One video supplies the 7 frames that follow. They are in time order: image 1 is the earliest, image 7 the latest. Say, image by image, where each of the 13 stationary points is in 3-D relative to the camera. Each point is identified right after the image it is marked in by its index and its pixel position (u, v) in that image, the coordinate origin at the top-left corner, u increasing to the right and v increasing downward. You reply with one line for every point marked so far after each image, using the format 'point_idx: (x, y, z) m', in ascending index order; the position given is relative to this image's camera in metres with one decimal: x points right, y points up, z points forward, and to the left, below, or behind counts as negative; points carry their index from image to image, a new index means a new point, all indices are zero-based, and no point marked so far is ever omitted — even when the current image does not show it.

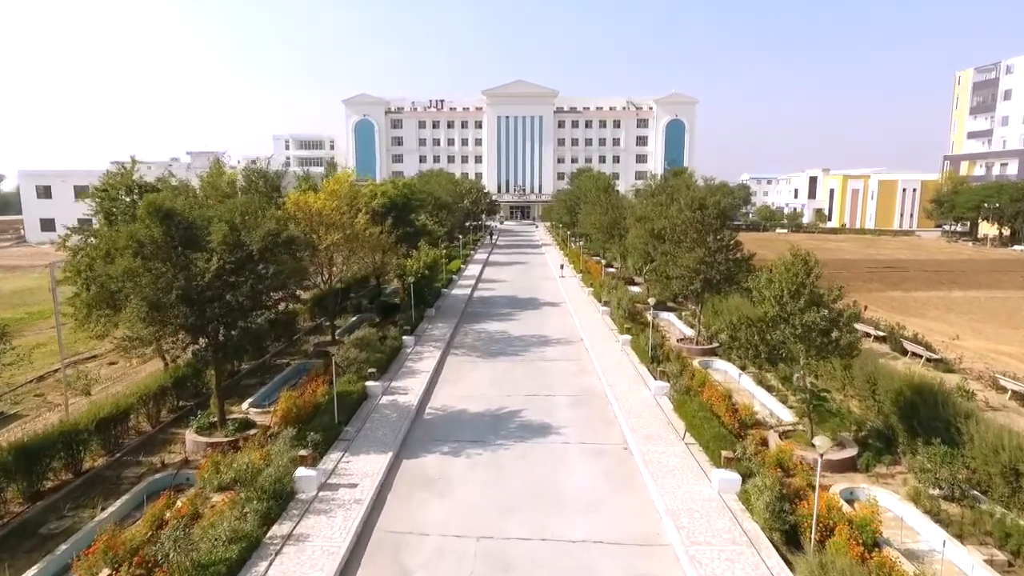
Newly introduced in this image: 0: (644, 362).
0: (+3.4, -1.9, +16.2) m
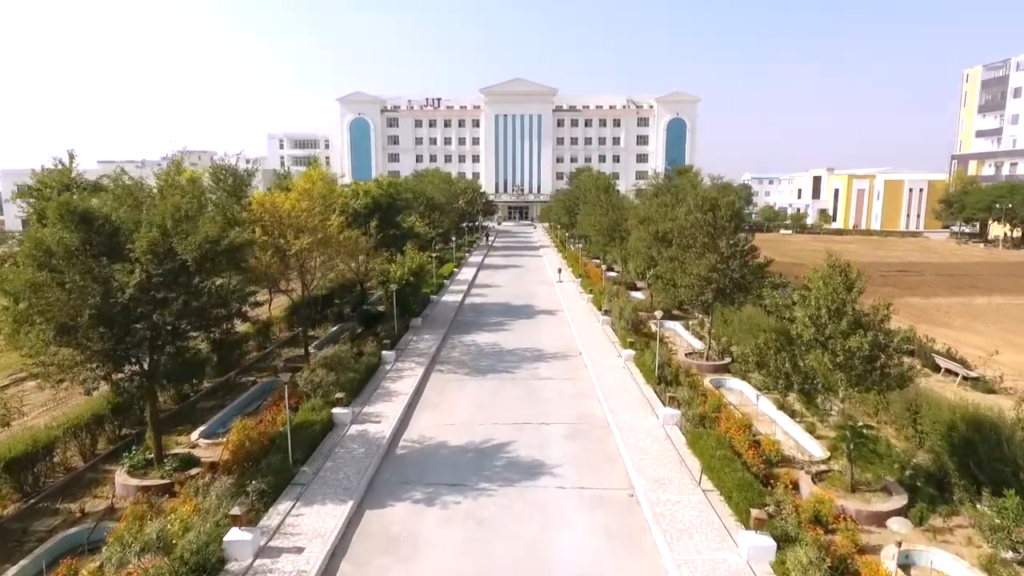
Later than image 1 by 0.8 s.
0: (+3.2, -2.2, +14.4) m
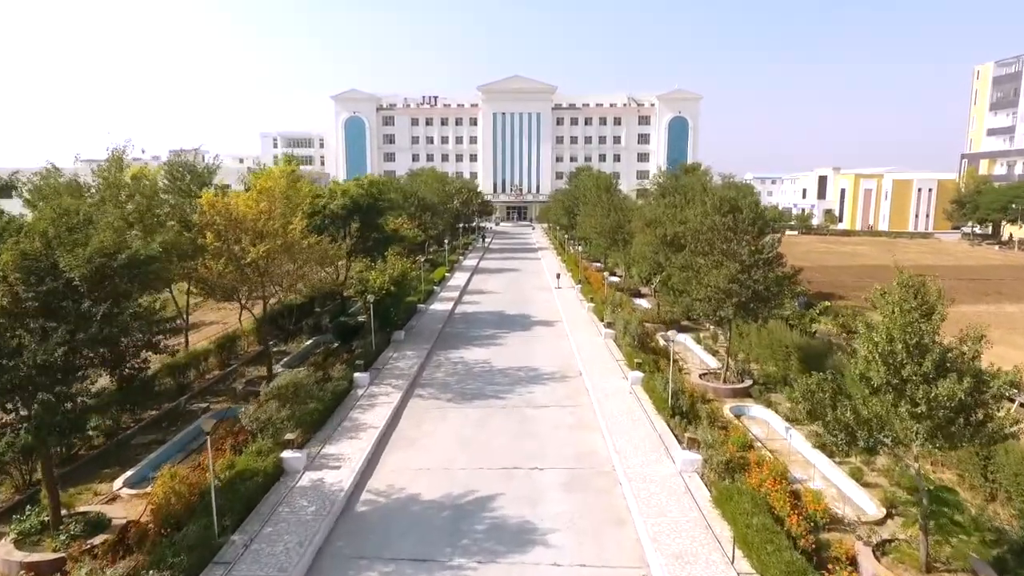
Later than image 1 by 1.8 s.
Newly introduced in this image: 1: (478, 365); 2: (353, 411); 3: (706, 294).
0: (+2.9, -2.5, +12.3) m
1: (-0.9, -2.1, +16.9) m
2: (-3.2, -2.5, +12.9) m
3: (+4.4, -0.1, +14.3) m
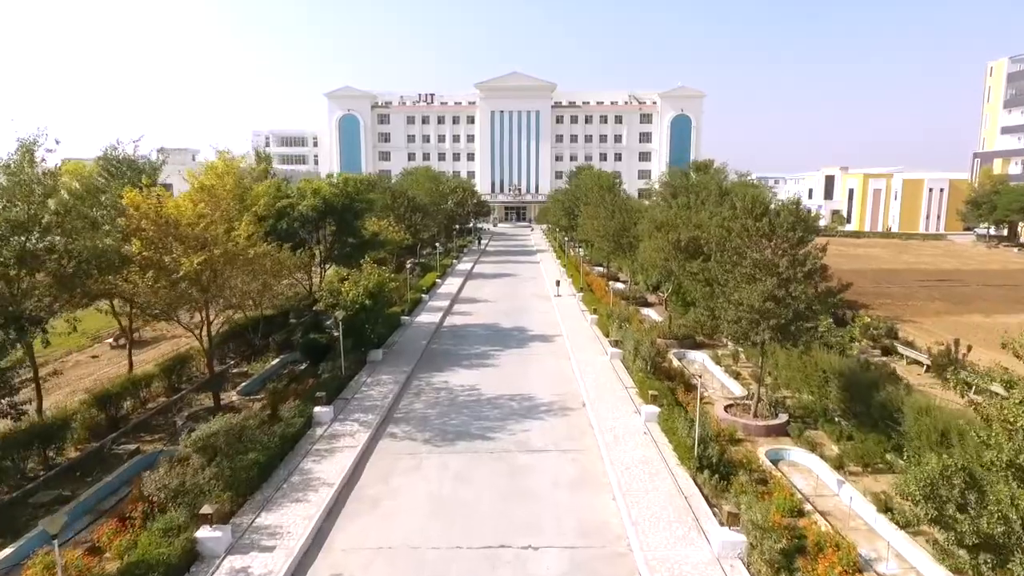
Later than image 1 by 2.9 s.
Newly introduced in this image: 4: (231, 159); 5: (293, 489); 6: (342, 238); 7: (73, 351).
0: (+2.8, -2.8, +9.9) m
1: (-1.1, -2.4, +14.5) m
2: (-3.4, -2.8, +10.5) m
3: (+4.2, -0.4, +11.9) m
4: (-7.1, +3.2, +16.0) m
5: (-3.3, -3.0, +9.5) m
6: (-5.1, +1.5, +18.8) m
7: (-12.9, -1.8, +18.6) m
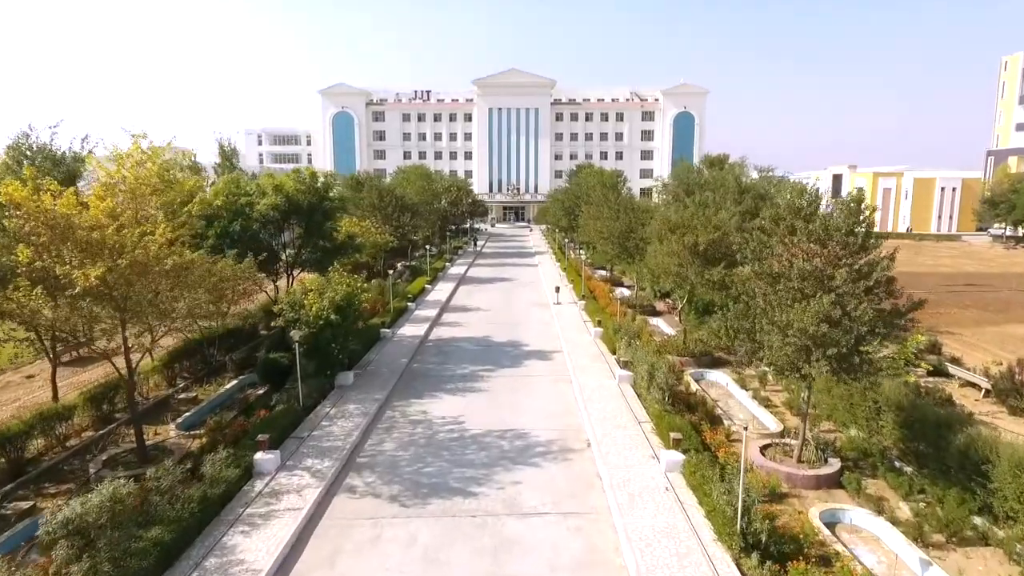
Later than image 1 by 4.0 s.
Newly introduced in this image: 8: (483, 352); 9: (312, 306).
0: (+2.6, -3.1, +7.6) m
1: (-1.3, -2.7, +12.1) m
2: (-3.6, -3.1, +8.1) m
3: (+4.0, -0.7, +9.5) m
4: (-7.3, +3.0, +13.6) m
5: (-3.5, -3.3, +7.2) m
6: (-5.2, +1.2, +16.4) m
7: (-13.1, -2.1, +16.2) m
8: (-0.8, -1.8, +17.9) m
9: (-4.3, -0.4, +13.6) m
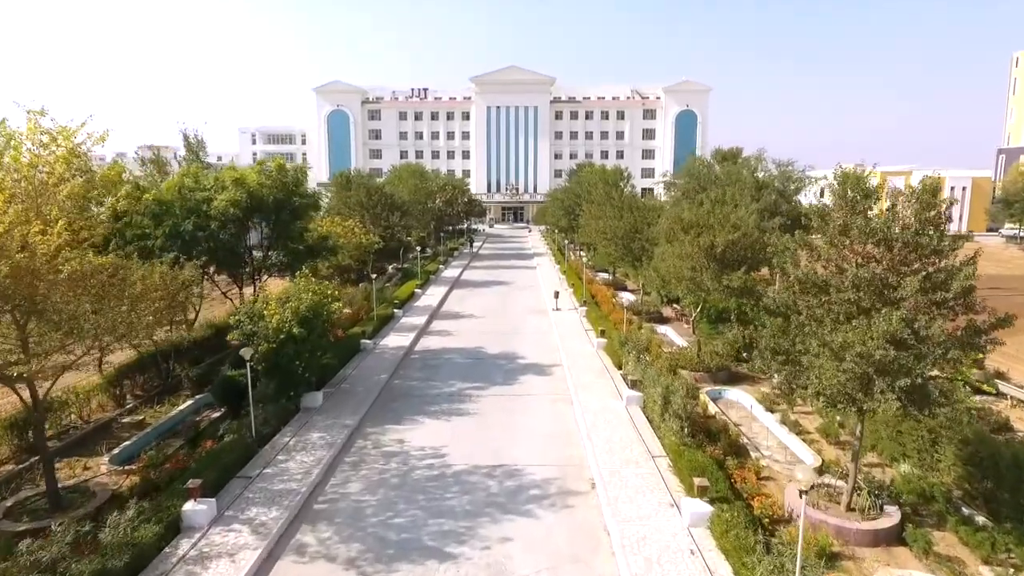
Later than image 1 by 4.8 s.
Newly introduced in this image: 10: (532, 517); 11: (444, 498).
0: (+2.4, -3.2, +5.7) m
1: (-1.4, -2.8, +10.3) m
2: (-3.8, -3.3, +6.3) m
3: (+3.8, -0.8, +7.7) m
4: (-7.4, +2.8, +11.8) m
5: (-3.6, -3.4, +5.3) m
6: (-5.4, +1.1, +14.6) m
7: (-13.2, -2.3, +14.4) m
8: (-1.0, -2.0, +16.0) m
9: (-4.5, -0.5, +11.7) m
10: (+0.3, -3.1, +8.5) m
11: (-1.0, -3.0, +9.1) m
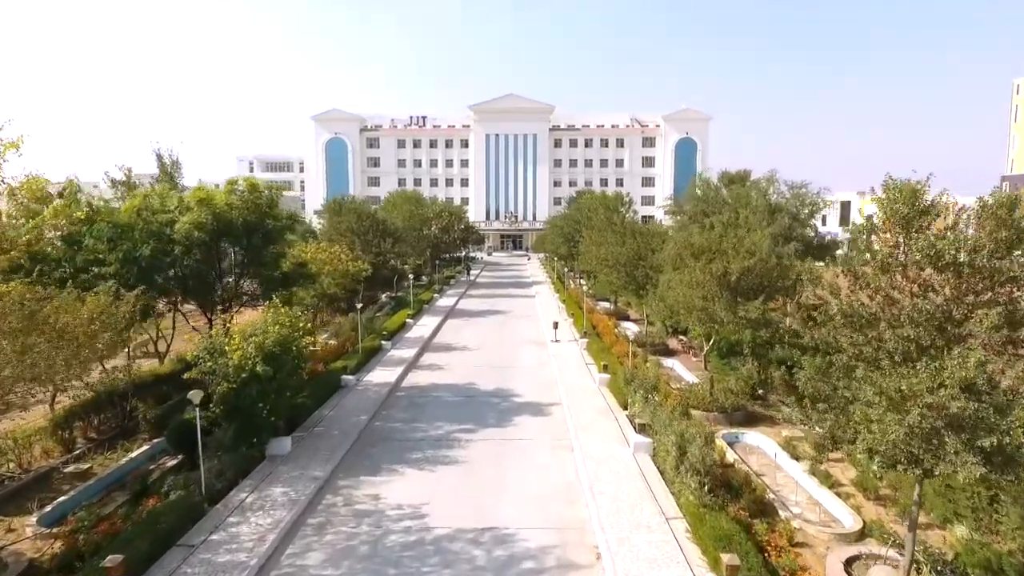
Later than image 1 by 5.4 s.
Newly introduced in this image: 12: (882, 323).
0: (+2.3, -3.5, +4.3) m
1: (-1.6, -3.3, +8.8) m
2: (-3.9, -3.6, +4.8) m
3: (+3.7, -1.2, +6.3) m
4: (-7.6, +2.3, +10.6) m
5: (-3.8, -3.7, +3.9) m
6: (-5.5, +0.4, +13.3) m
7: (-13.4, -2.9, +12.9) m
8: (-1.1, -2.7, +14.6) m
9: (-4.6, -1.1, +10.4) m
10: (+0.1, -3.5, +7.1) m
11: (-1.1, -3.4, +7.7) m
12: (+3.9, -0.4, +6.7) m
